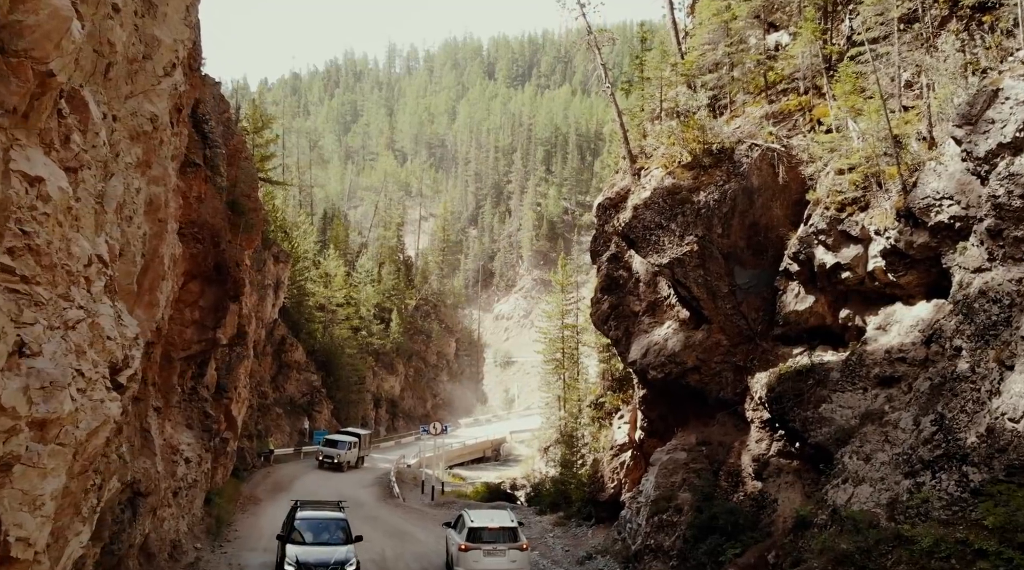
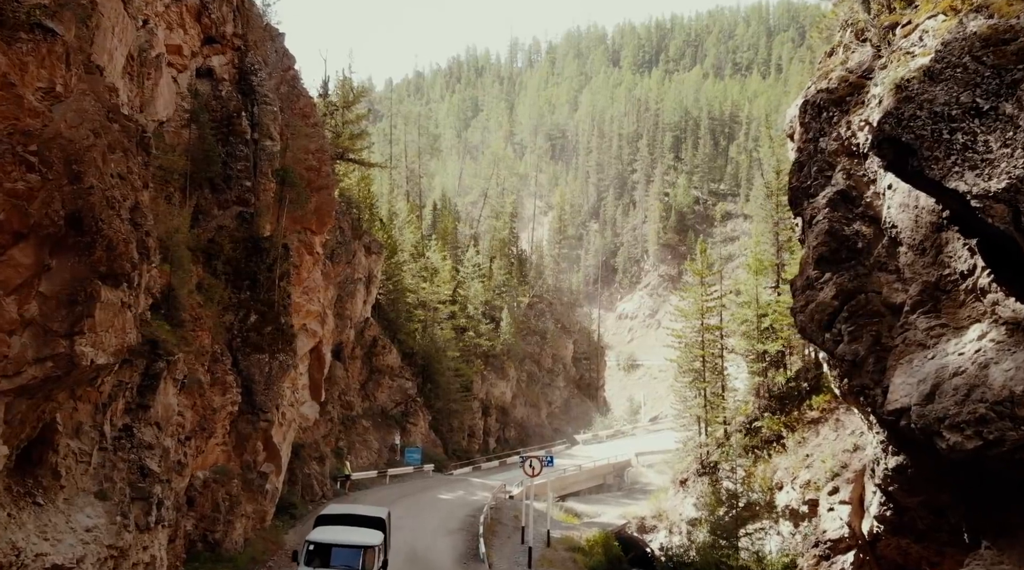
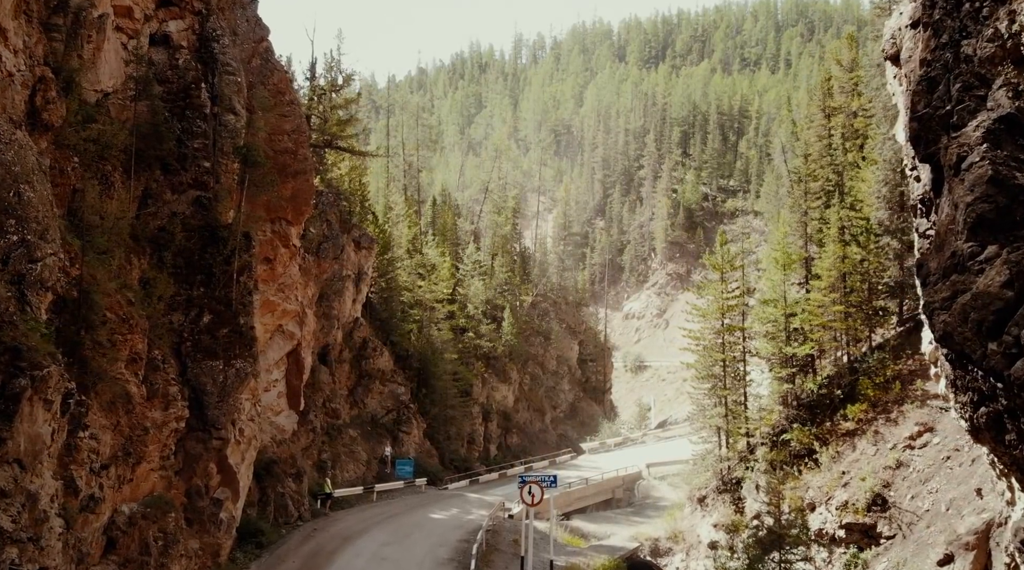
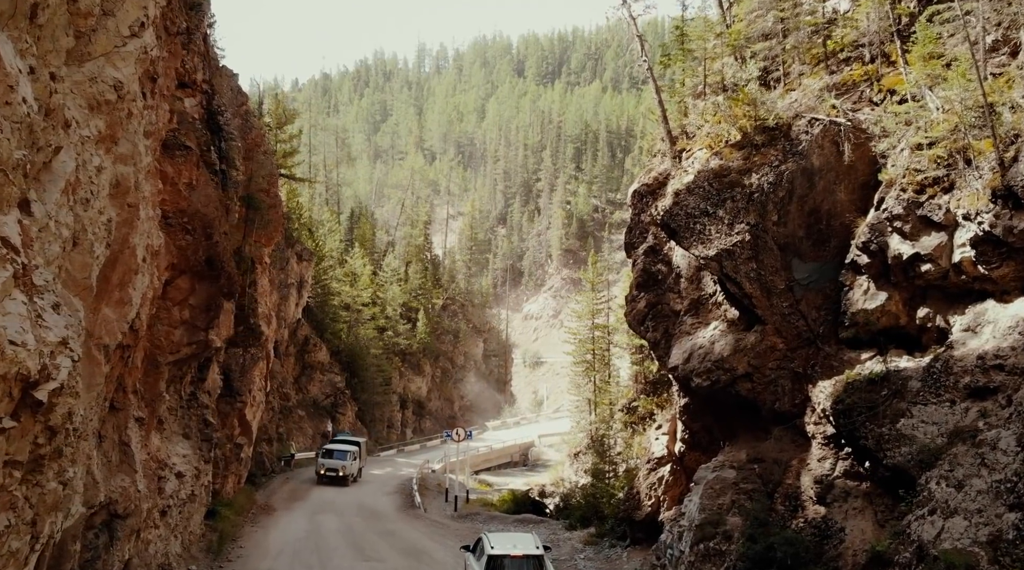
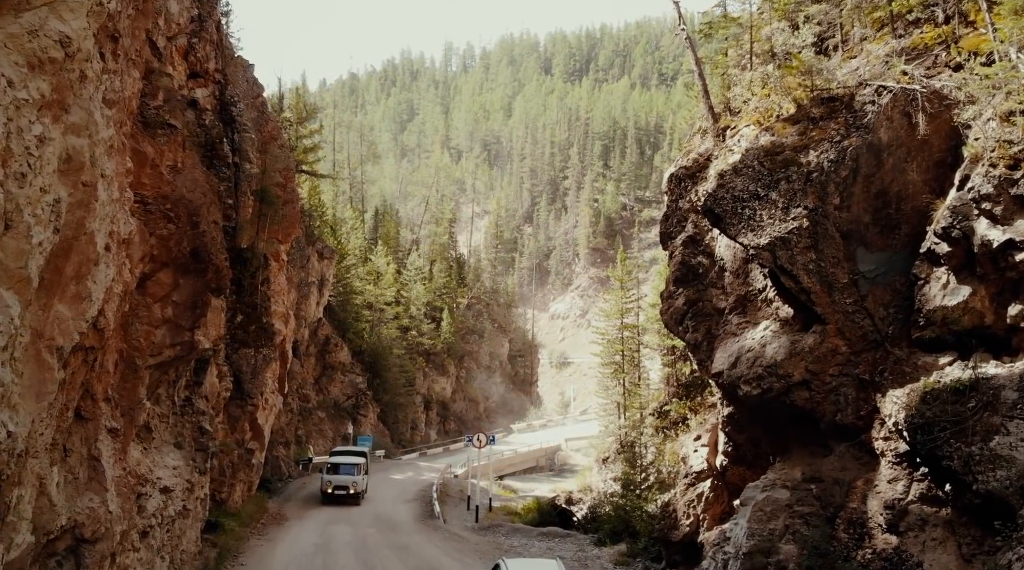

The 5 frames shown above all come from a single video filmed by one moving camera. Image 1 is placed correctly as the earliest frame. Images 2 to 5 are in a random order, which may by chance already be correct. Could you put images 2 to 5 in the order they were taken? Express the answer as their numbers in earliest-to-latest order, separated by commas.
4, 5, 2, 3
